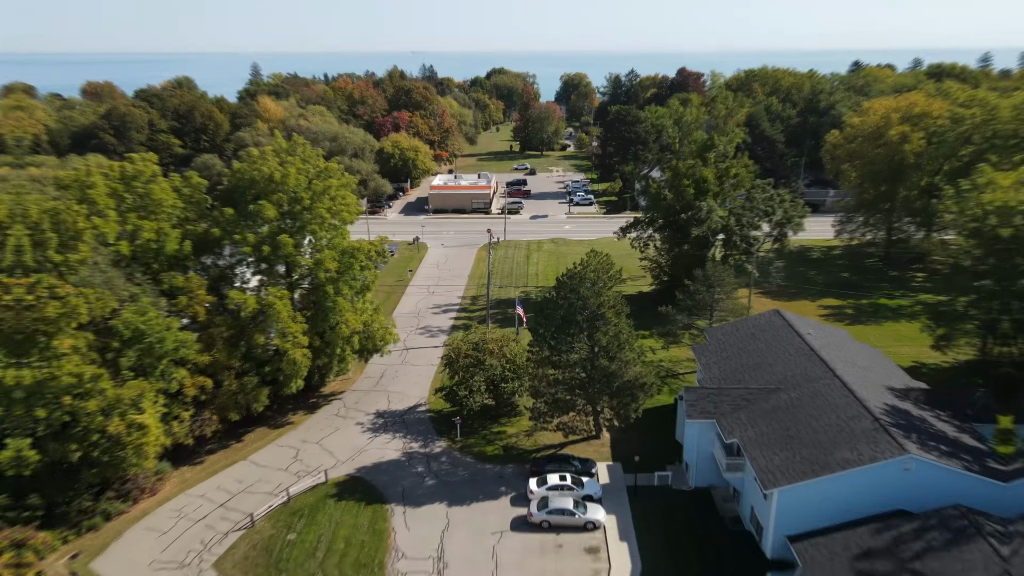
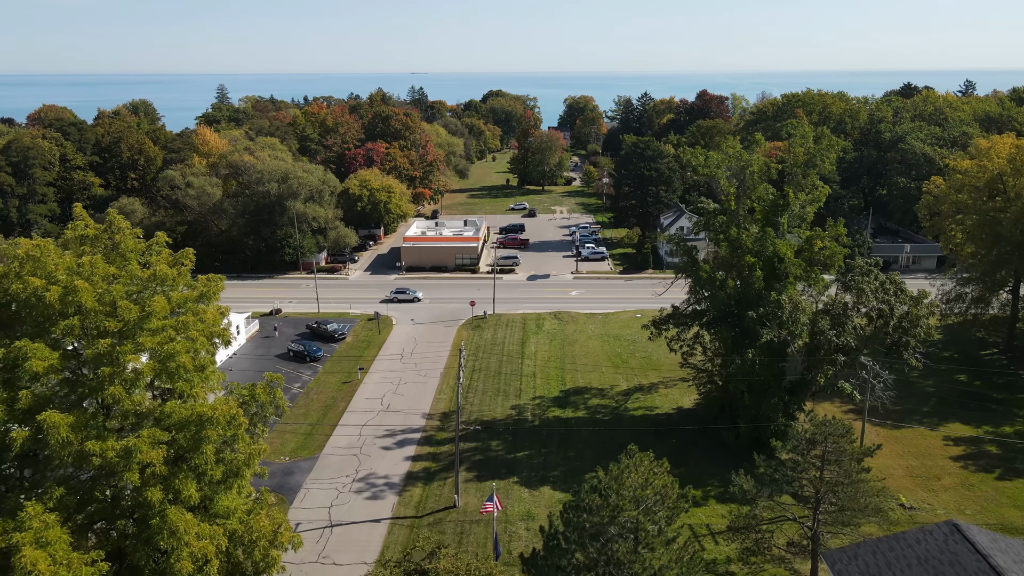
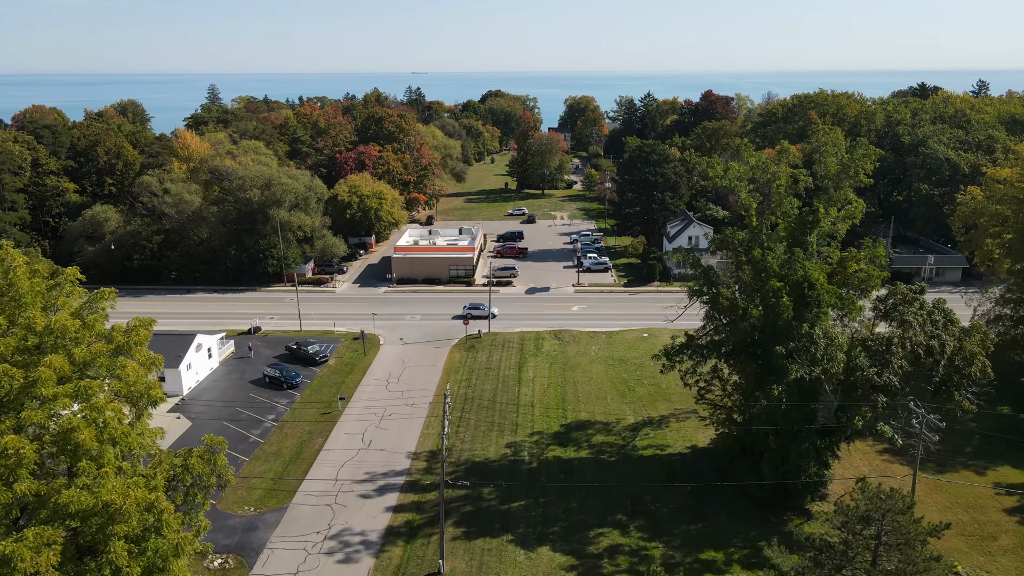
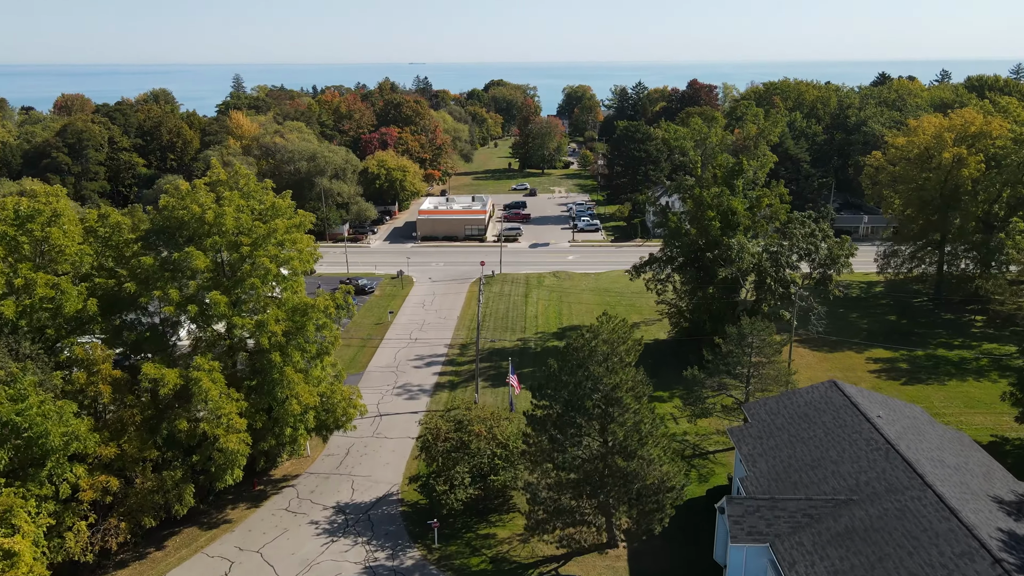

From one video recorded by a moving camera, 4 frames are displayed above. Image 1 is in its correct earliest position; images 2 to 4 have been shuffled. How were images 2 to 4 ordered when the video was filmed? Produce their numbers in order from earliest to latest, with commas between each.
4, 2, 3
